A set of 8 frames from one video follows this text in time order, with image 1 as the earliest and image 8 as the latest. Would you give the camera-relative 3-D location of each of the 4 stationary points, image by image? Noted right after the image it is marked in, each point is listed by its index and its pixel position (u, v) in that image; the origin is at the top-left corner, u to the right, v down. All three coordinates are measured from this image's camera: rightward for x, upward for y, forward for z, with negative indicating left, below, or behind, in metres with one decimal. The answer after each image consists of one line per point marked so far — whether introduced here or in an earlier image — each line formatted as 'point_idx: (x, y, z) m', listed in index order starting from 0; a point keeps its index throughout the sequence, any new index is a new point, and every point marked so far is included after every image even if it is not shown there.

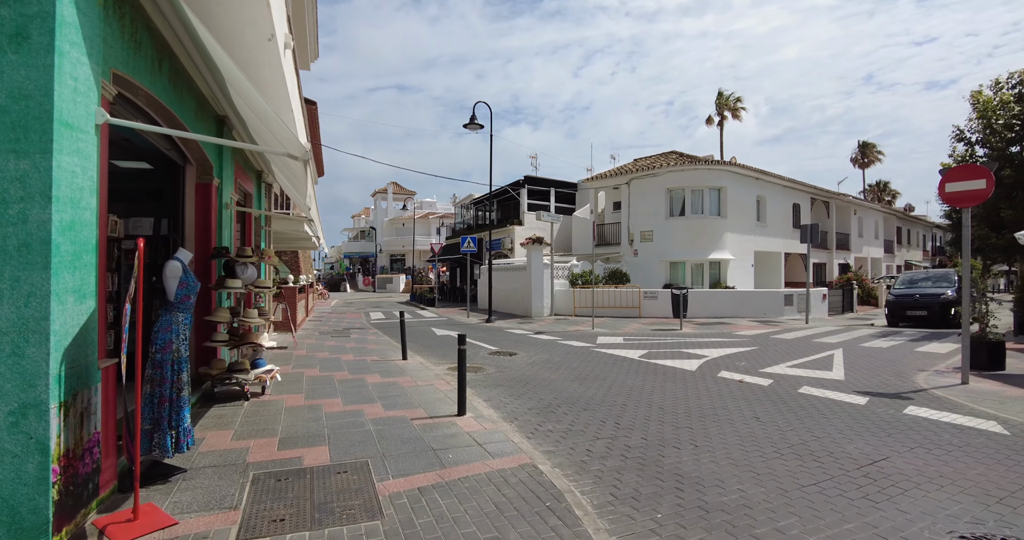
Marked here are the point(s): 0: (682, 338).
0: (+5.0, -2.0, +14.0) m
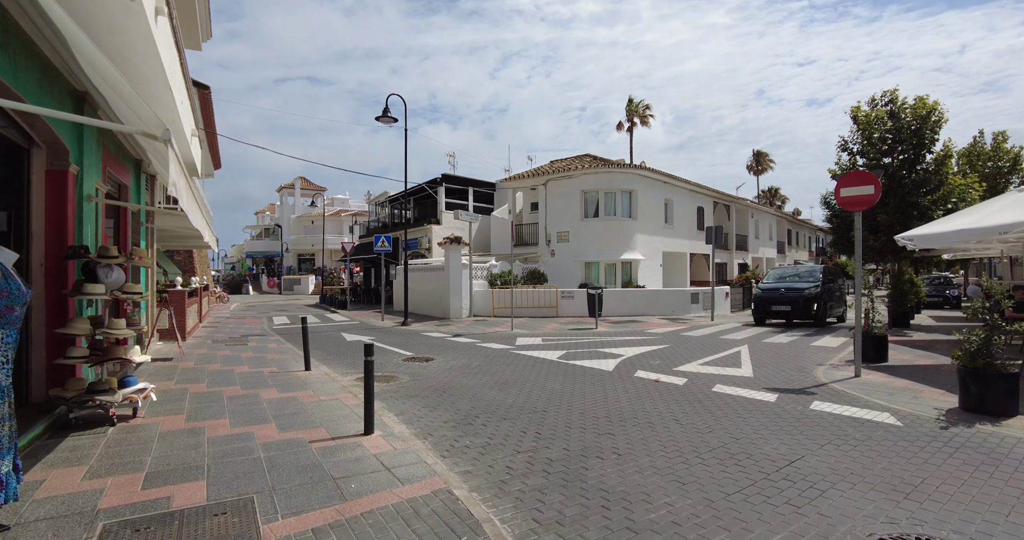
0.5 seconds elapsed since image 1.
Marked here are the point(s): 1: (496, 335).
0: (+2.5, -2.0, +14.2) m
1: (-0.6, -2.1, +15.2) m
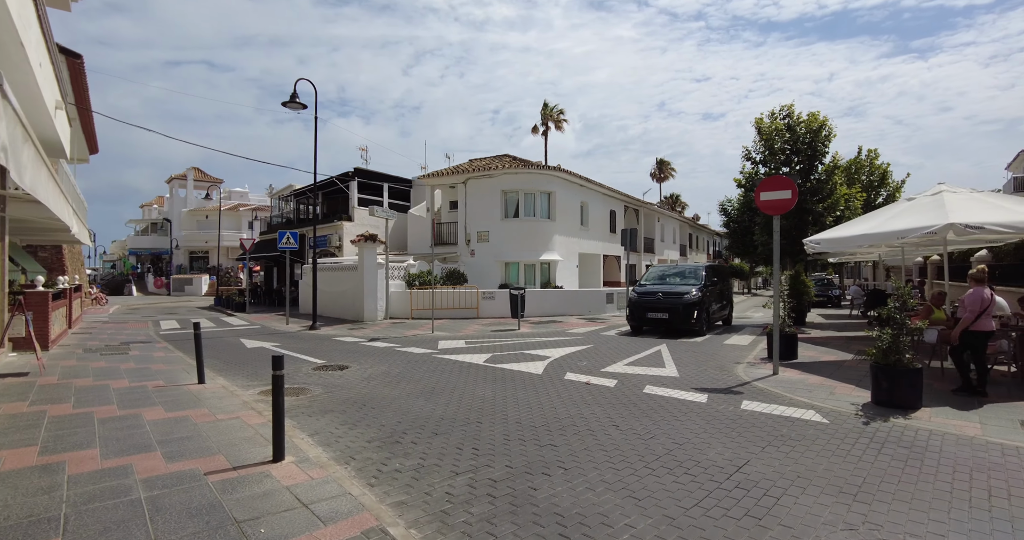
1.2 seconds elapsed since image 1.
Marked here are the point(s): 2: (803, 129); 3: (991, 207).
0: (+0.2, -2.1, +14.1) m
1: (-3.0, -2.1, +14.5) m
2: (+10.2, +5.1, +16.4) m
3: (+7.1, +1.0, +6.8) m
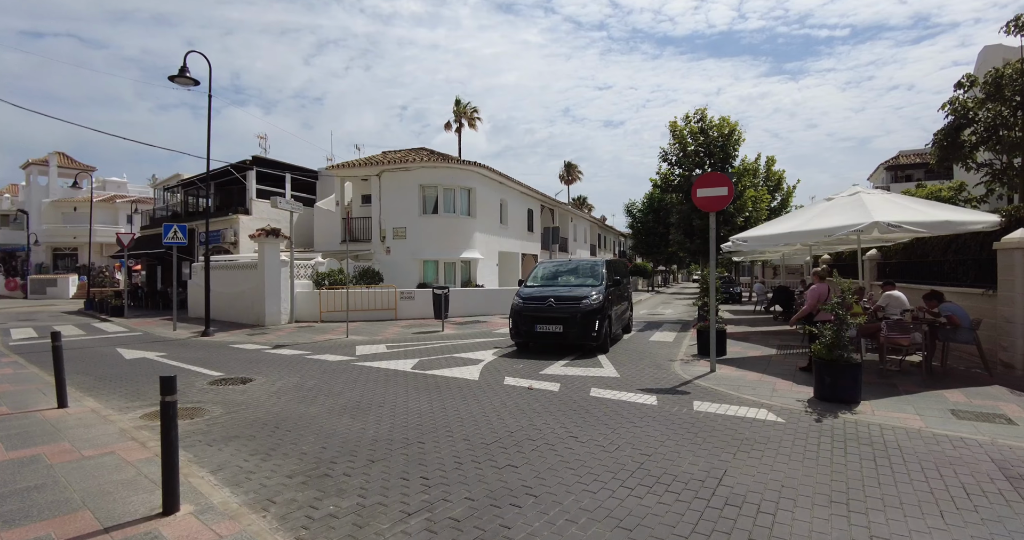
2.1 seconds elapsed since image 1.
0: (-1.9, -2.0, +13.4) m
1: (-5.2, -2.1, +13.2) m
2: (+7.5, +5.1, +17.5) m
3: (+6.2, +1.0, +7.5) m
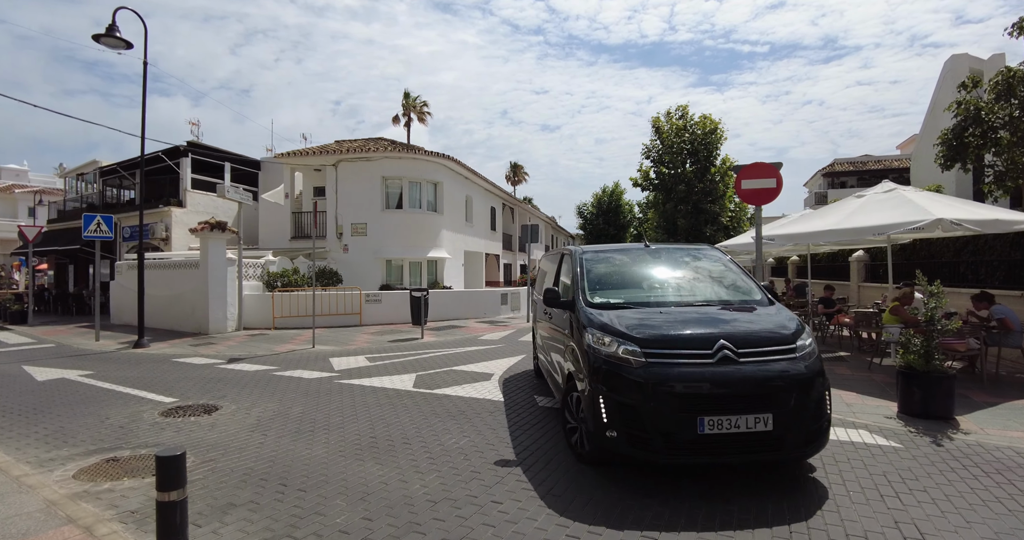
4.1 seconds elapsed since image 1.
0: (-2.2, -2.0, +12.0) m
1: (-5.4, -2.1, +11.4) m
2: (+6.7, +5.1, +17.2) m
3: (+6.6, +1.0, +7.1) m
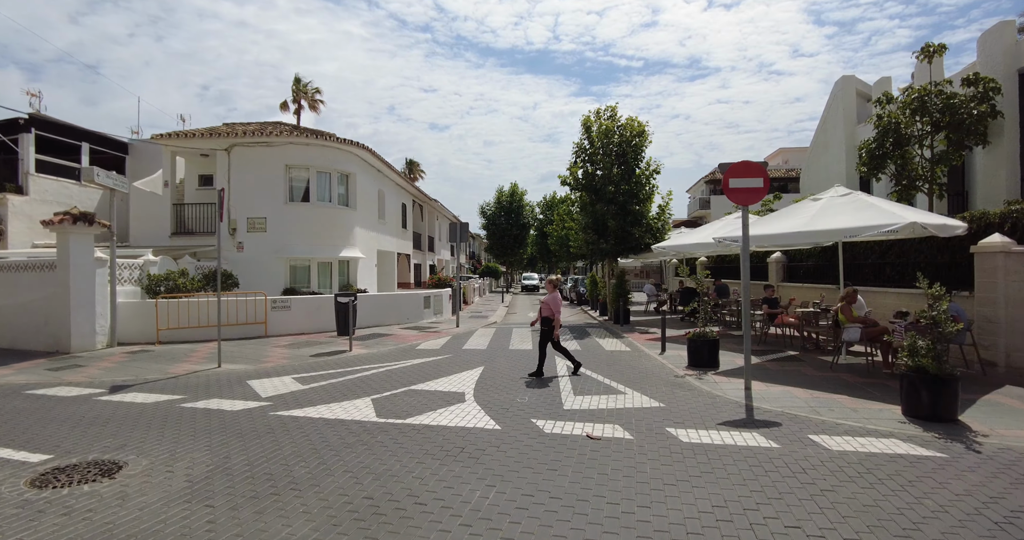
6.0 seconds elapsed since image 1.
0: (-3.3, -2.1, +10.6) m
1: (-6.3, -2.1, +9.4) m
2: (+4.3, +5.1, +17.4) m
3: (+6.3, +1.0, +7.5) m
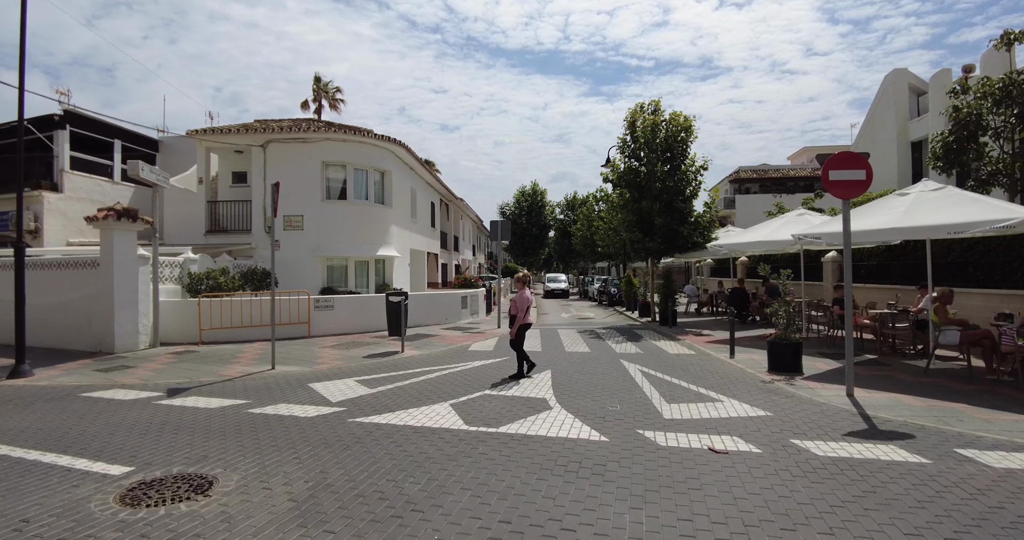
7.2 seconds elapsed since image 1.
0: (-2.0, -2.0, +10.2) m
1: (-5.0, -2.1, +9.0) m
2: (+5.8, +5.1, +16.9) m
3: (+7.5, +1.0, +6.9) m
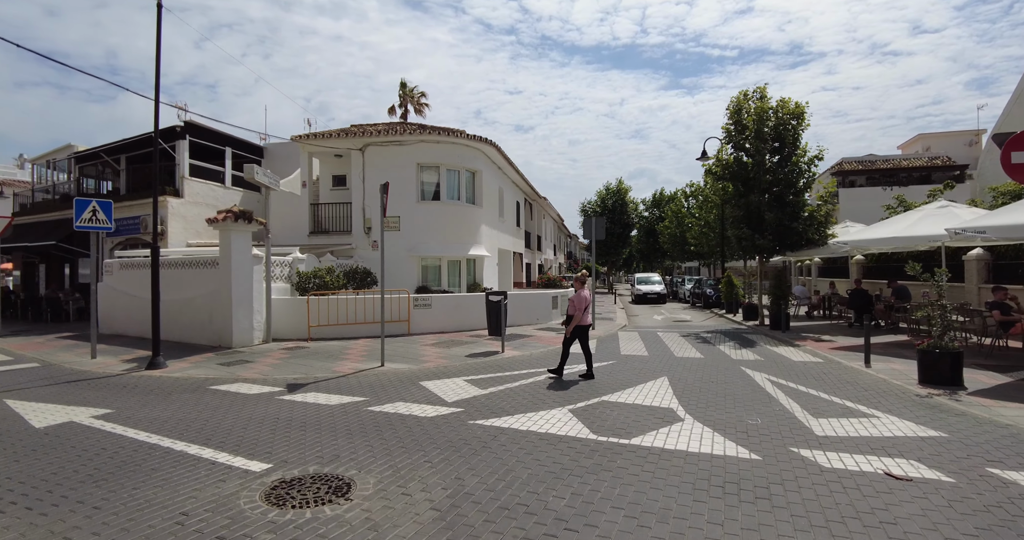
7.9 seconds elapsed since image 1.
0: (+0.2, -2.0, +10.0) m
1: (-3.0, -2.1, +9.3) m
2: (+8.9, +5.1, +15.4) m
3: (+9.1, +1.0, +5.3) m
